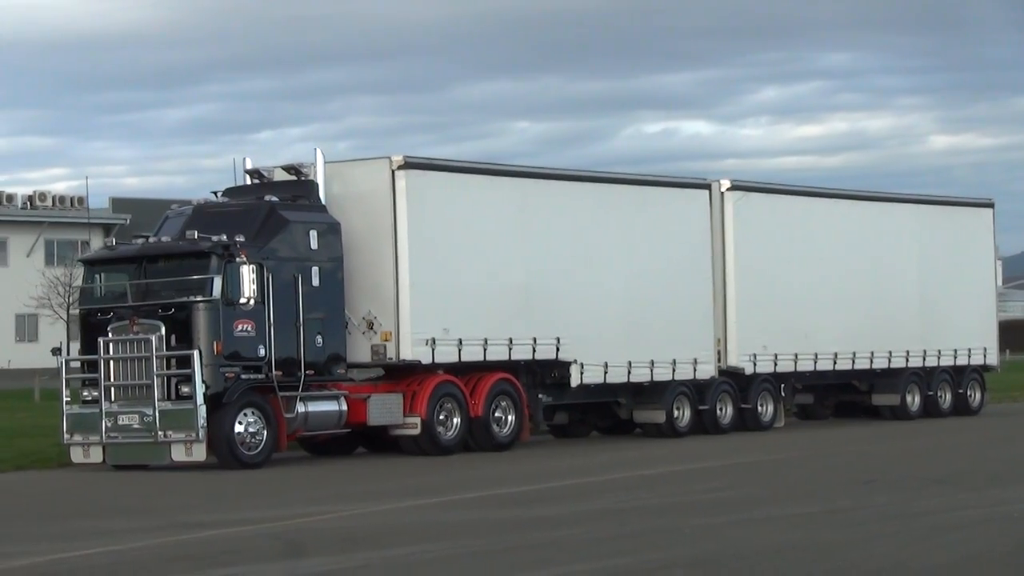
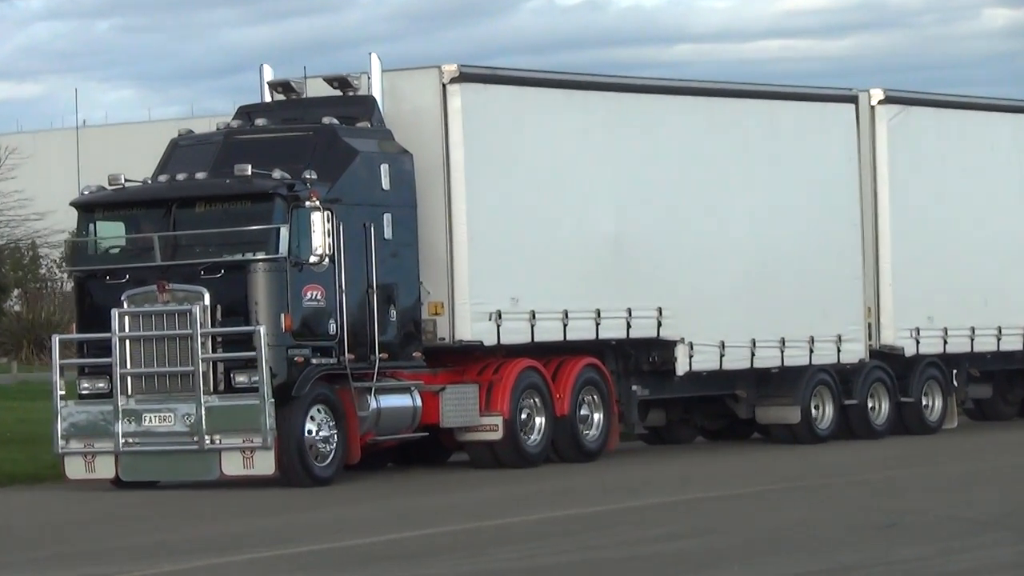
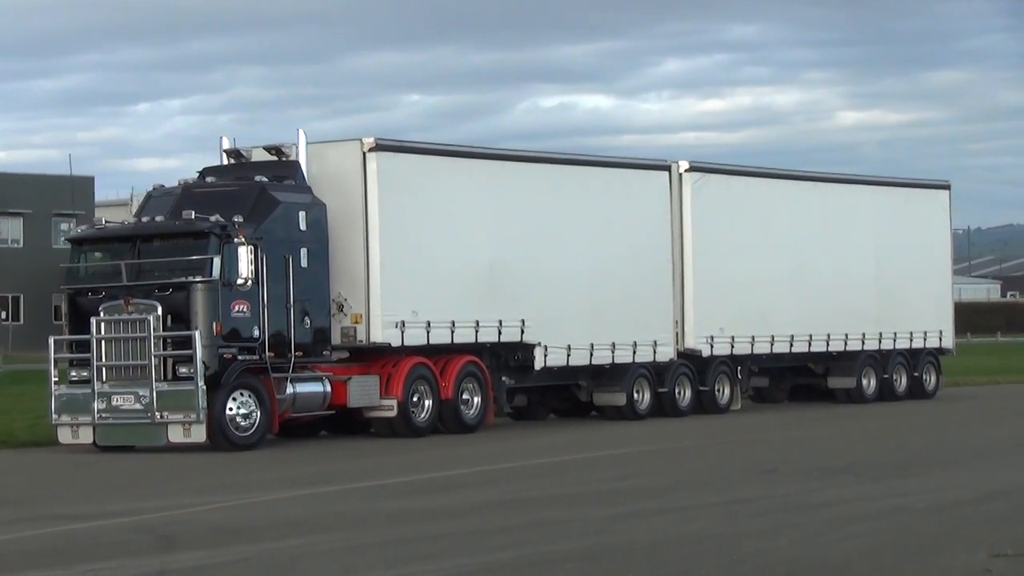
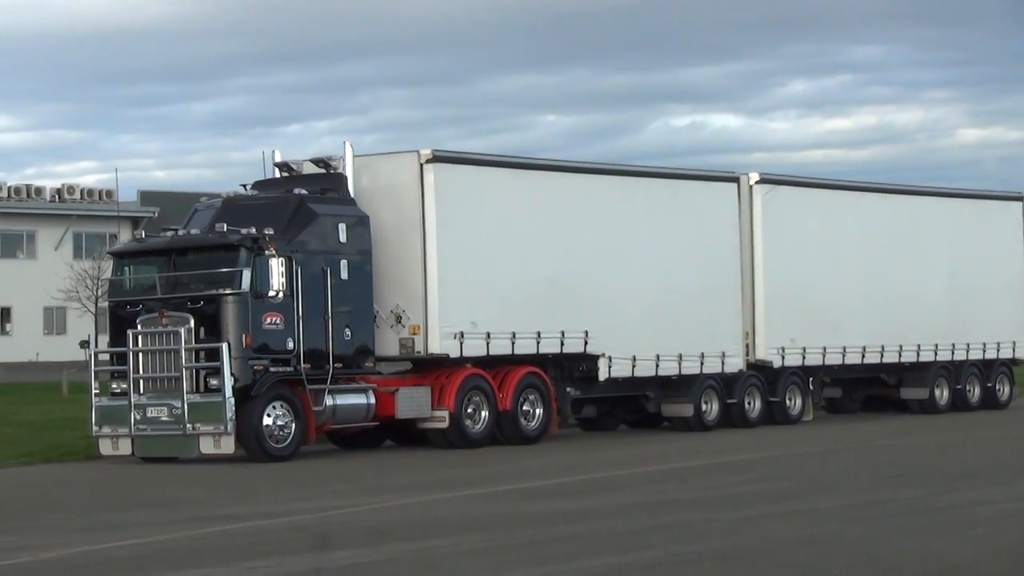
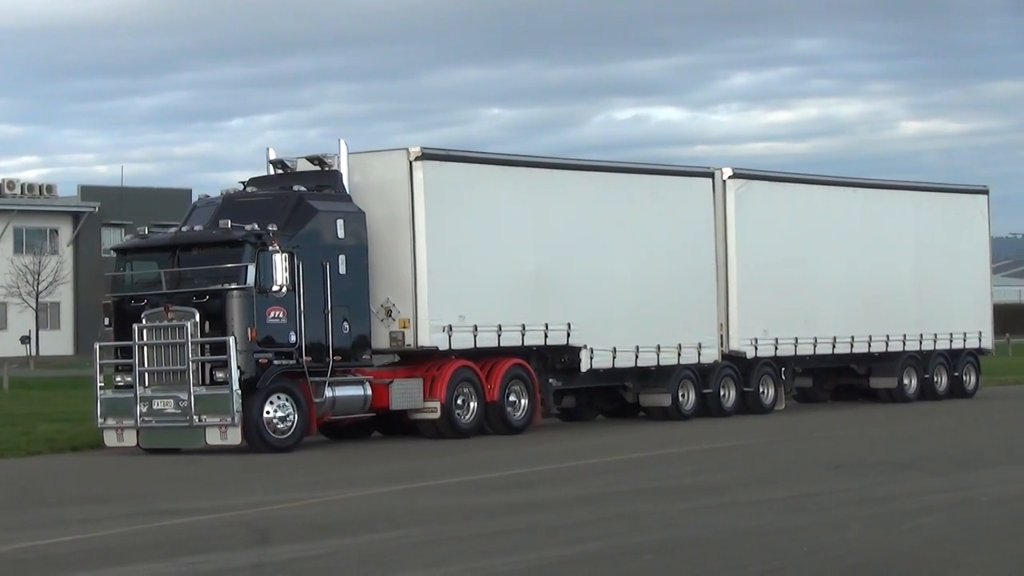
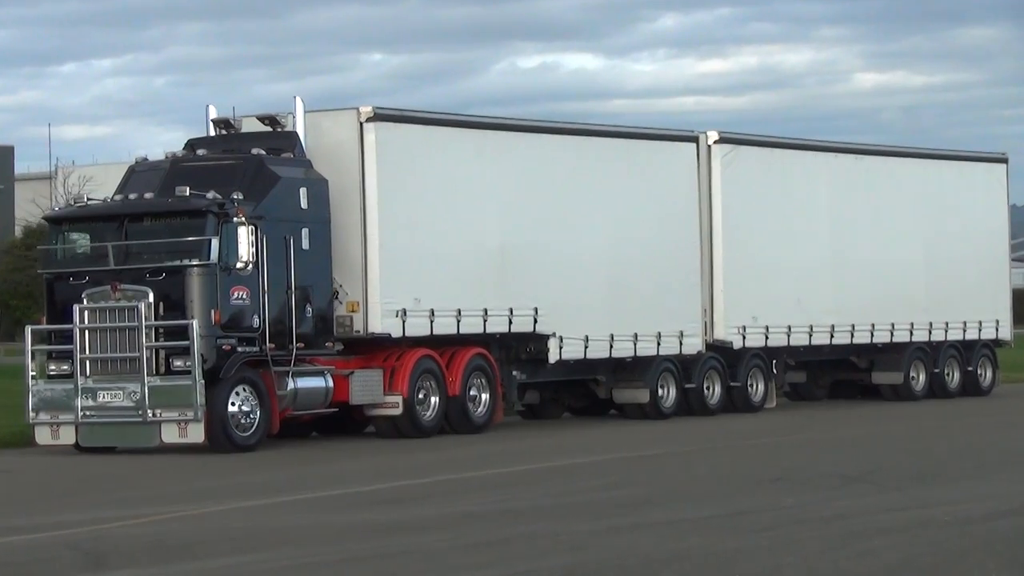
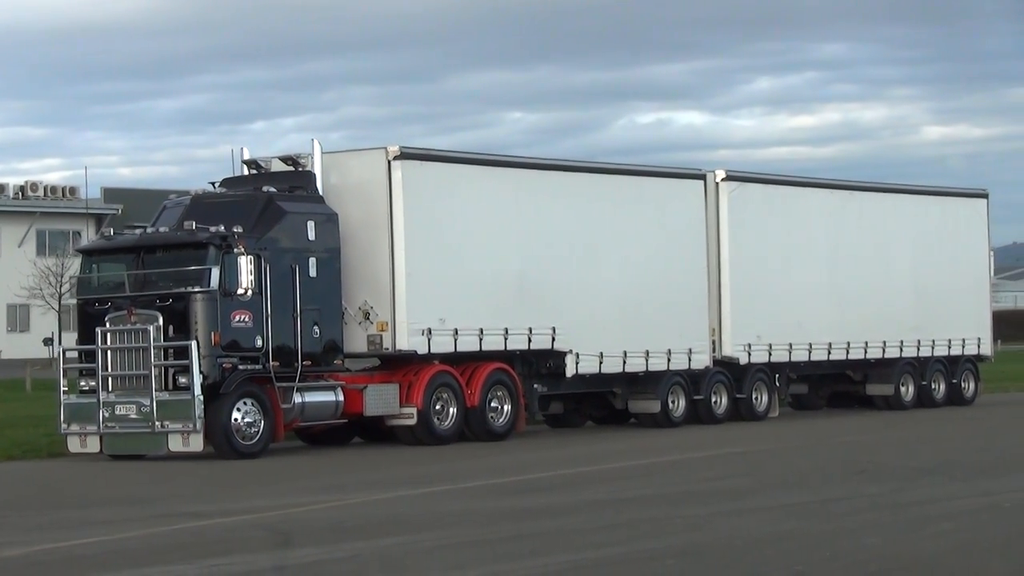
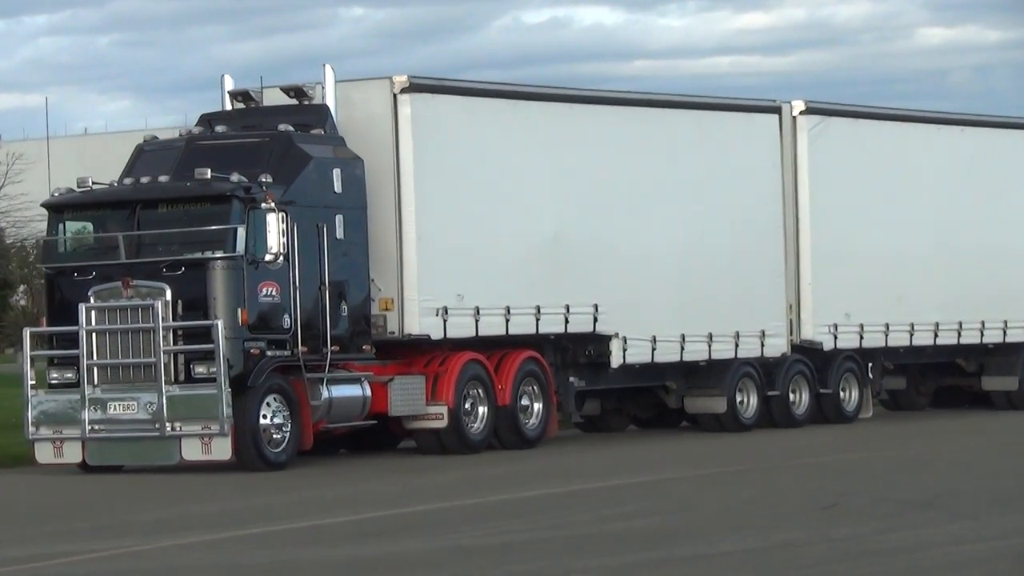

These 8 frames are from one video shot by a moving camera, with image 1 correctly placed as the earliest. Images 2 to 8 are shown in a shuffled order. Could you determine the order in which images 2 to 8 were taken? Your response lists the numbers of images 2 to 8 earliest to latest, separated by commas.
4, 7, 5, 3, 6, 8, 2
